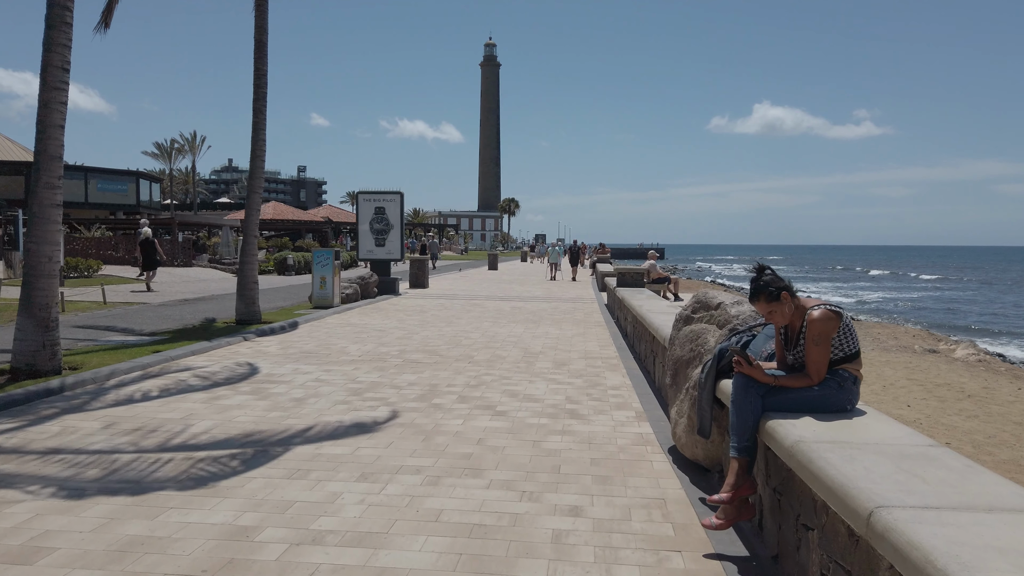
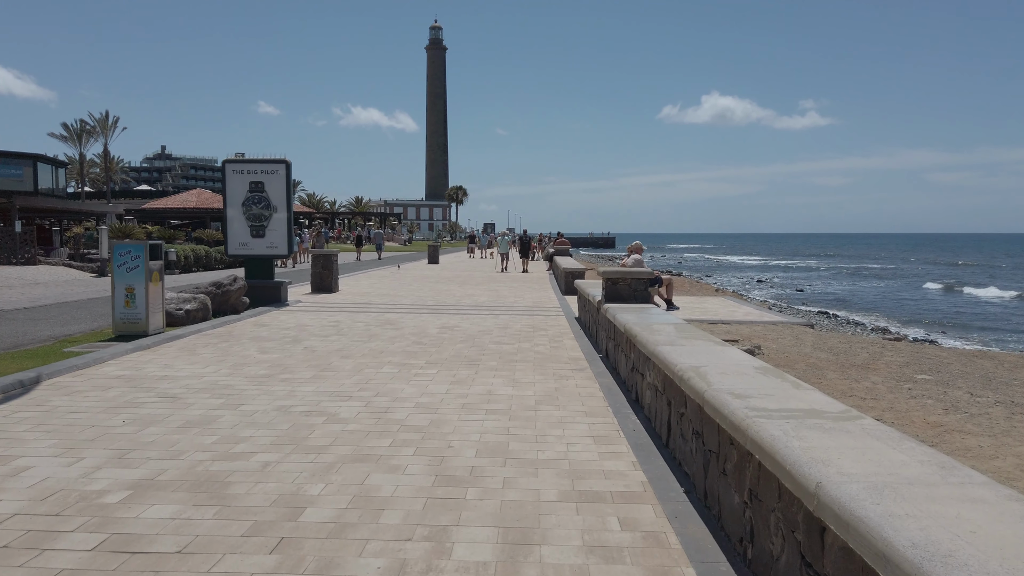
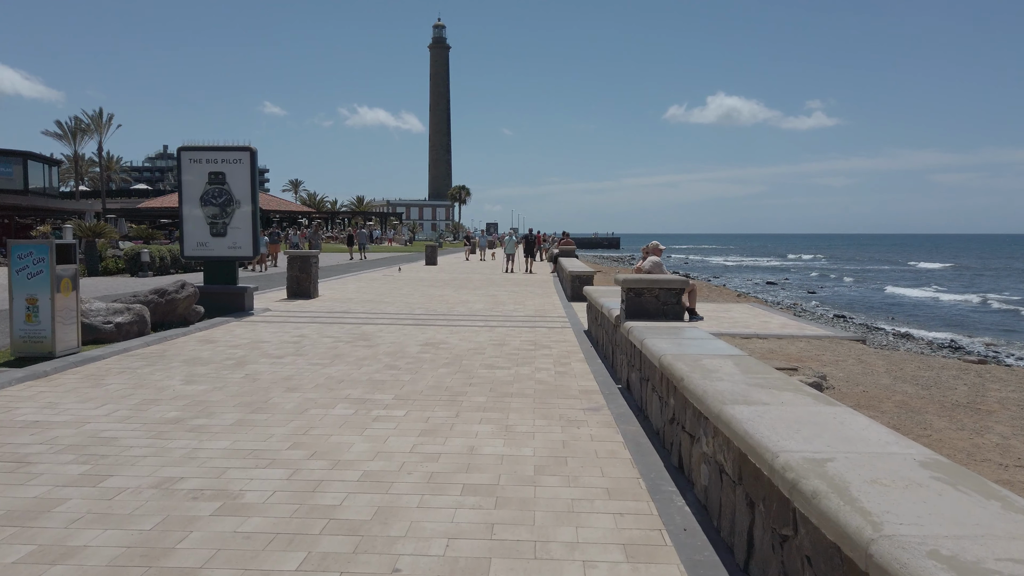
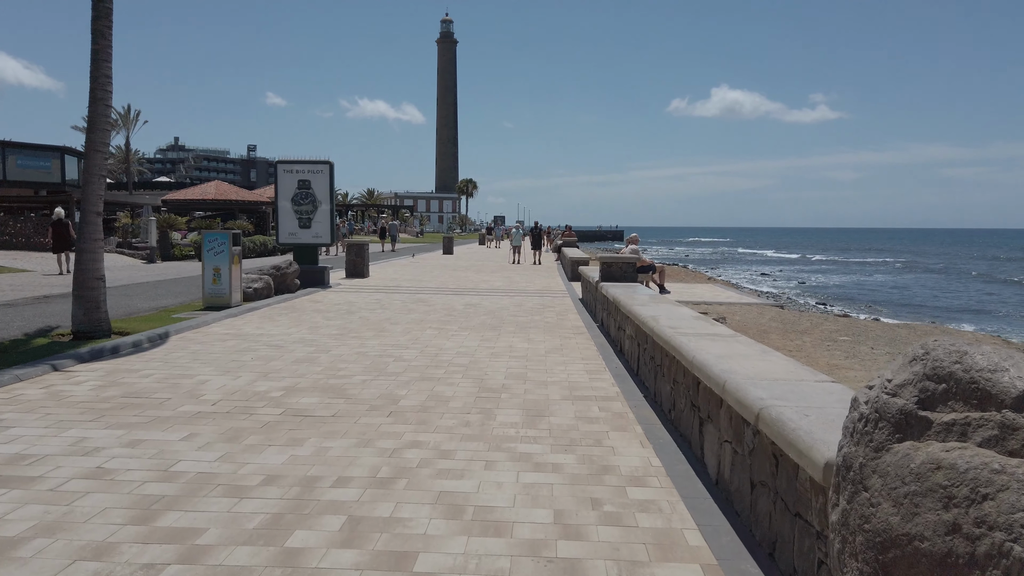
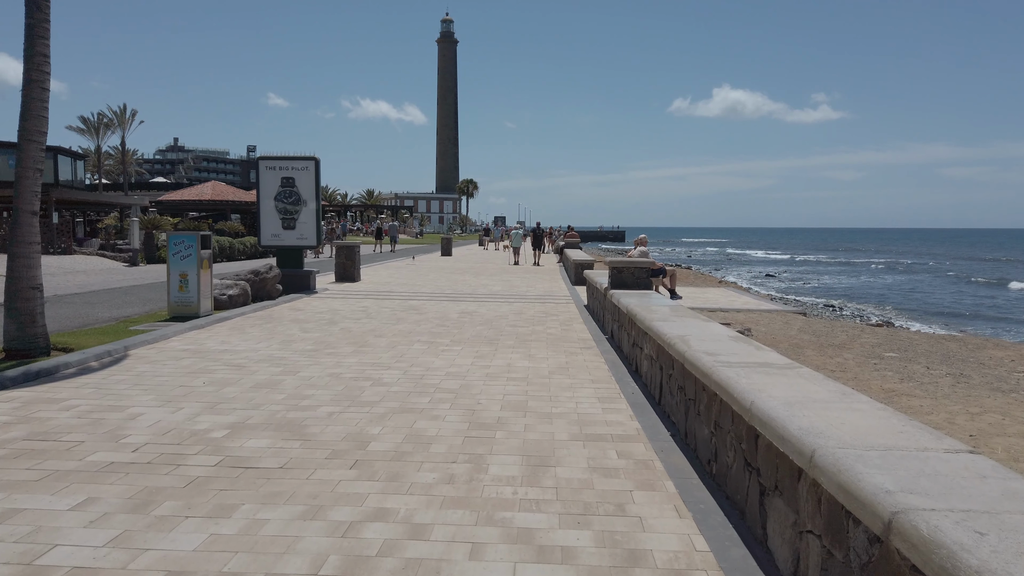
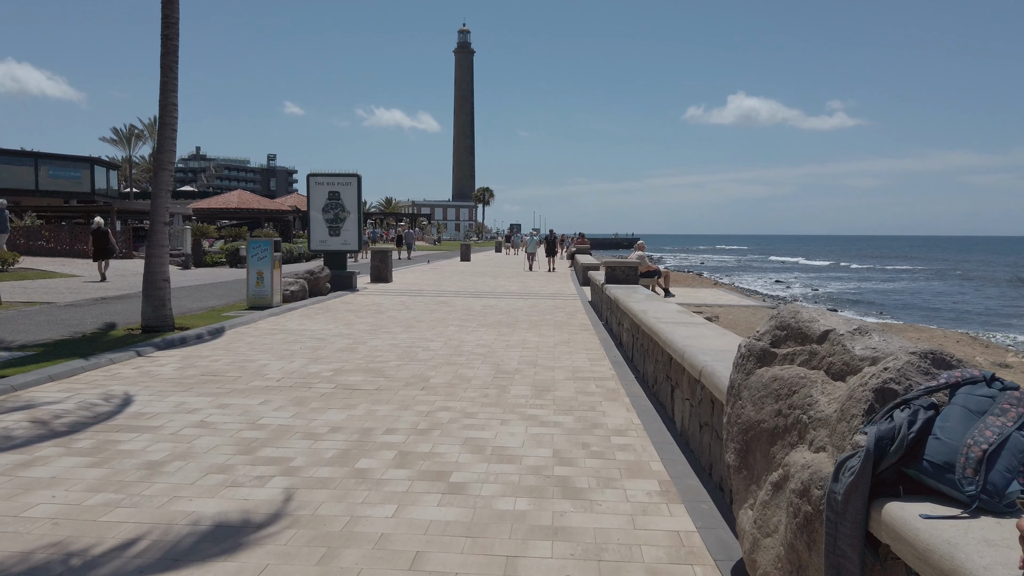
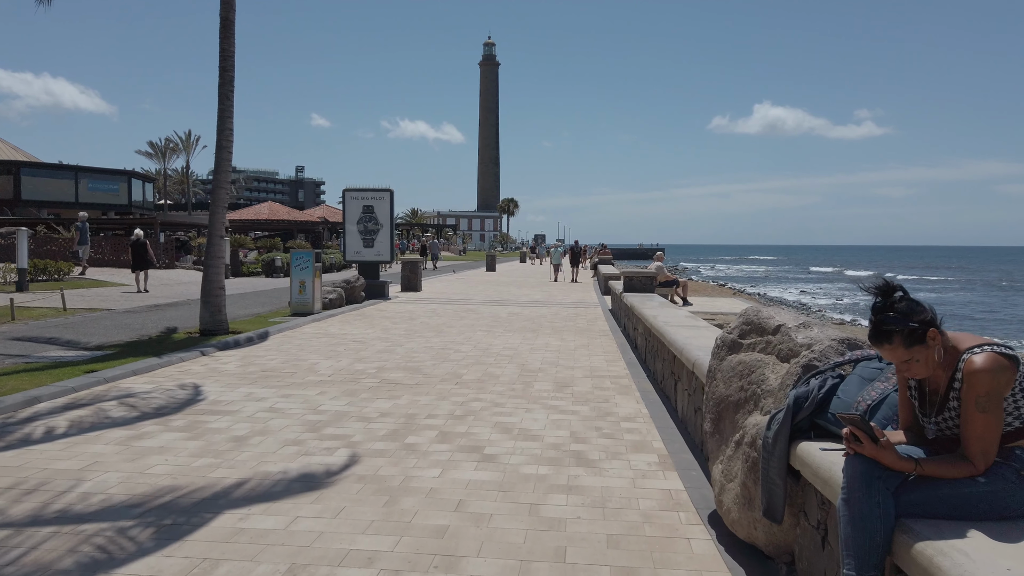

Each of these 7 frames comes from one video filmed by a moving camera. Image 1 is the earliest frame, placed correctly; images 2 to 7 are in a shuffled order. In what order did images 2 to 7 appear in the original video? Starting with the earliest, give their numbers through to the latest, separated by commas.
7, 6, 4, 5, 2, 3
